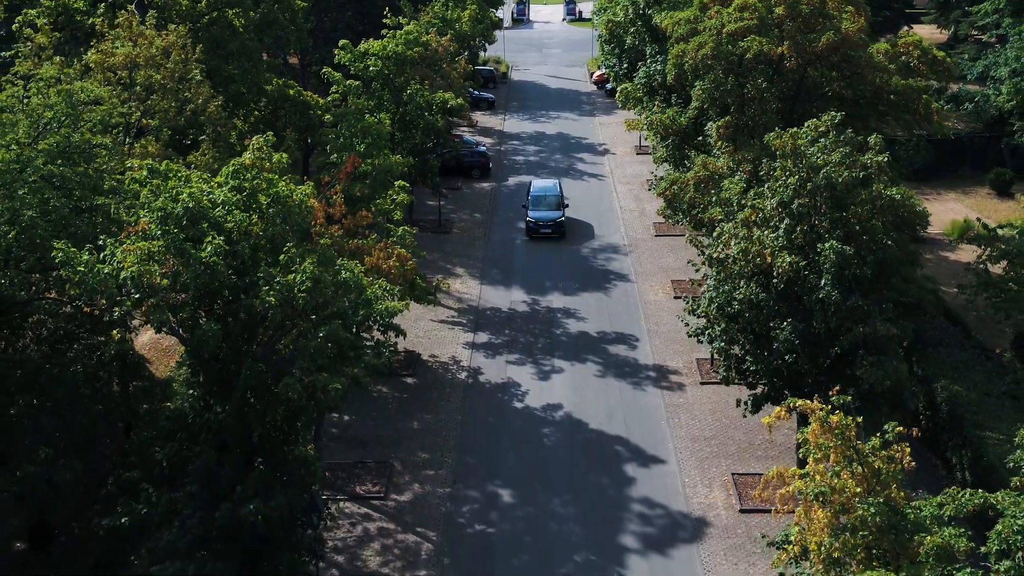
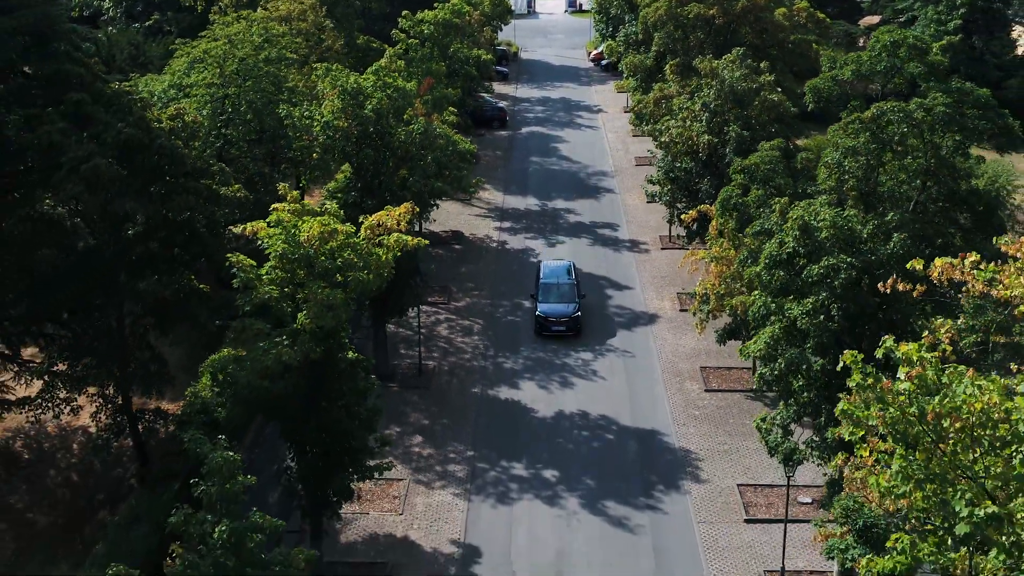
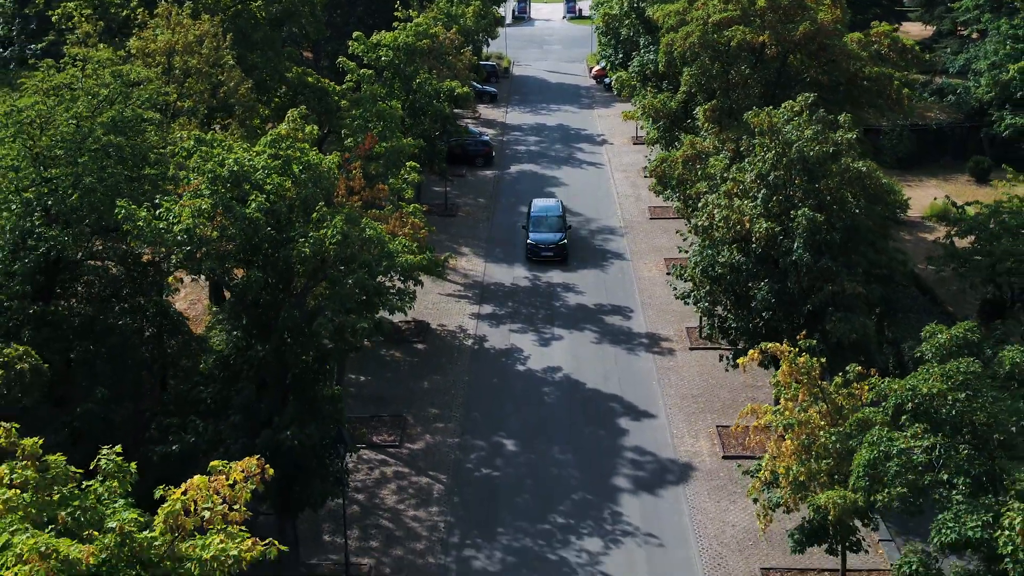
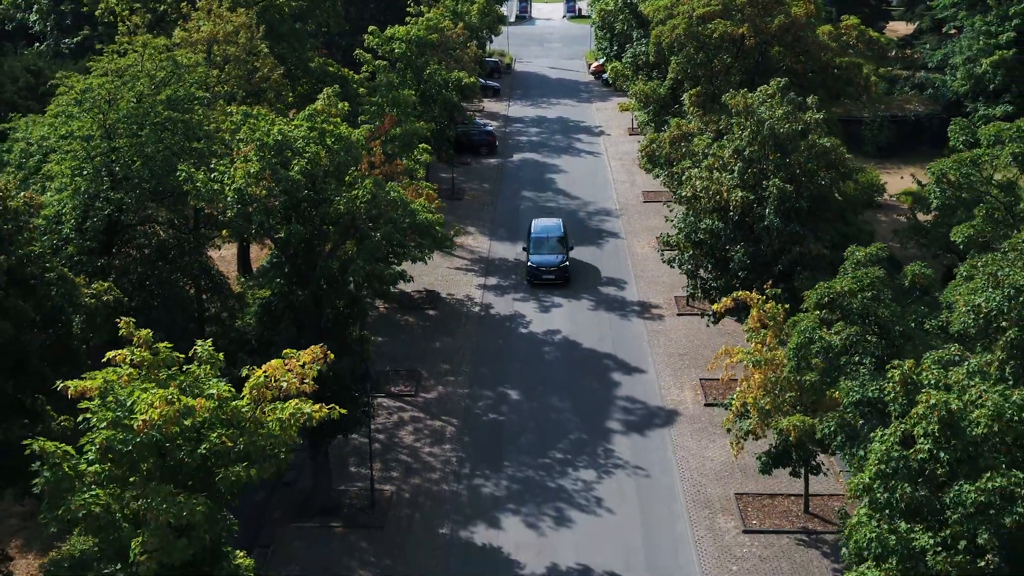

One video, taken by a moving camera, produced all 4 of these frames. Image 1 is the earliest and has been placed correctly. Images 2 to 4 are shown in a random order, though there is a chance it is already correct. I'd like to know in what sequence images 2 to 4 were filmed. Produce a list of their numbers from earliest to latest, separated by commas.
3, 4, 2
